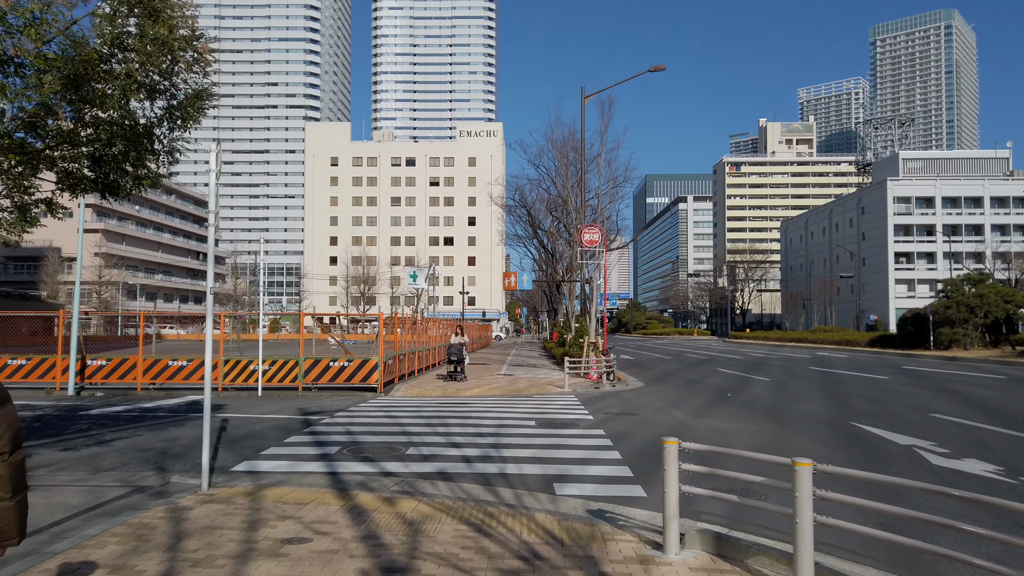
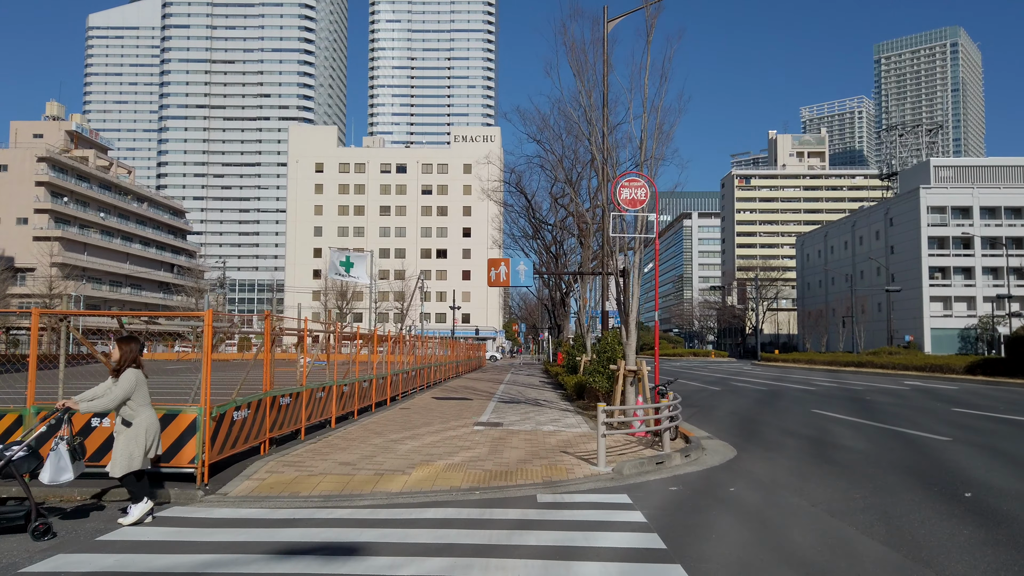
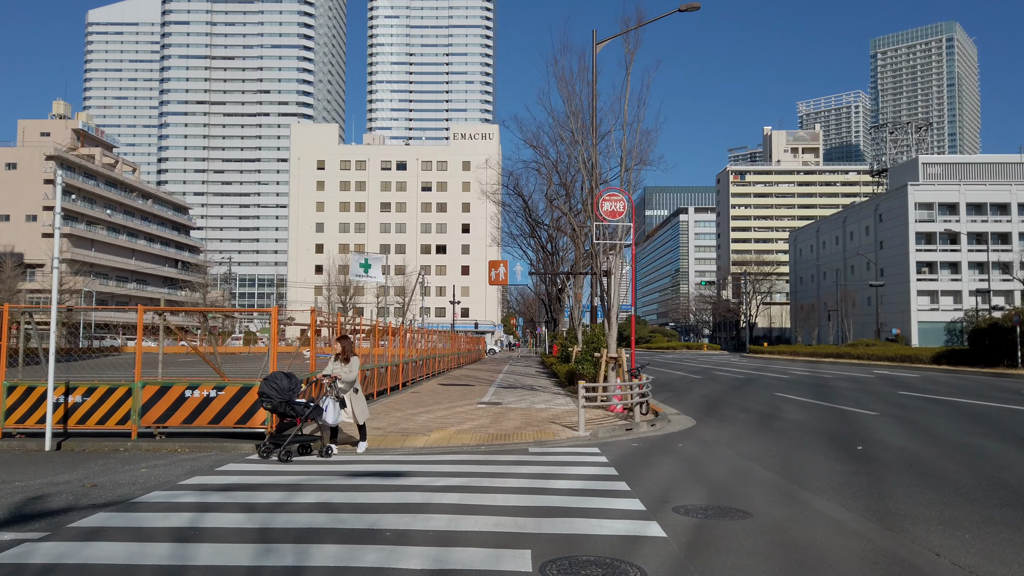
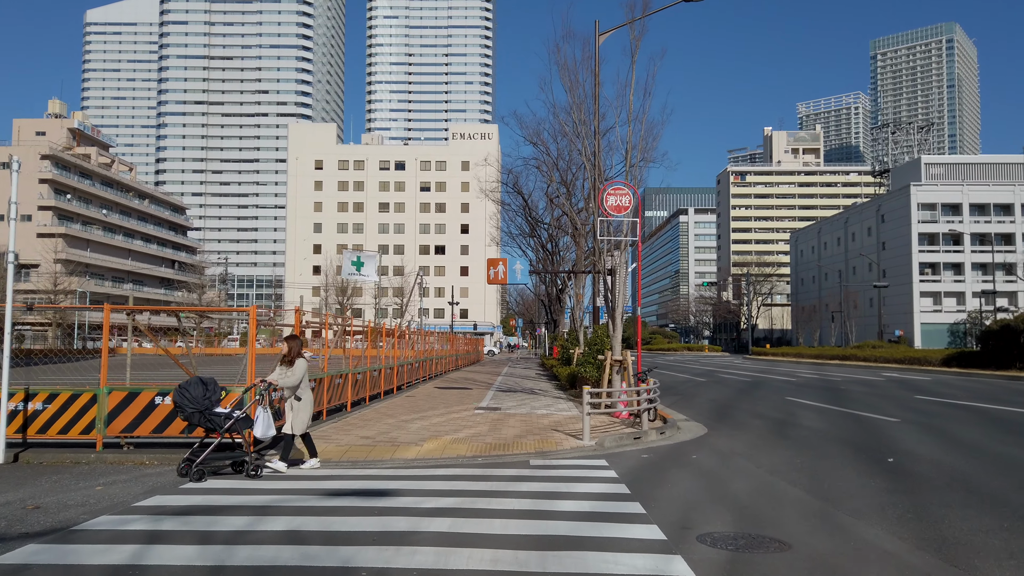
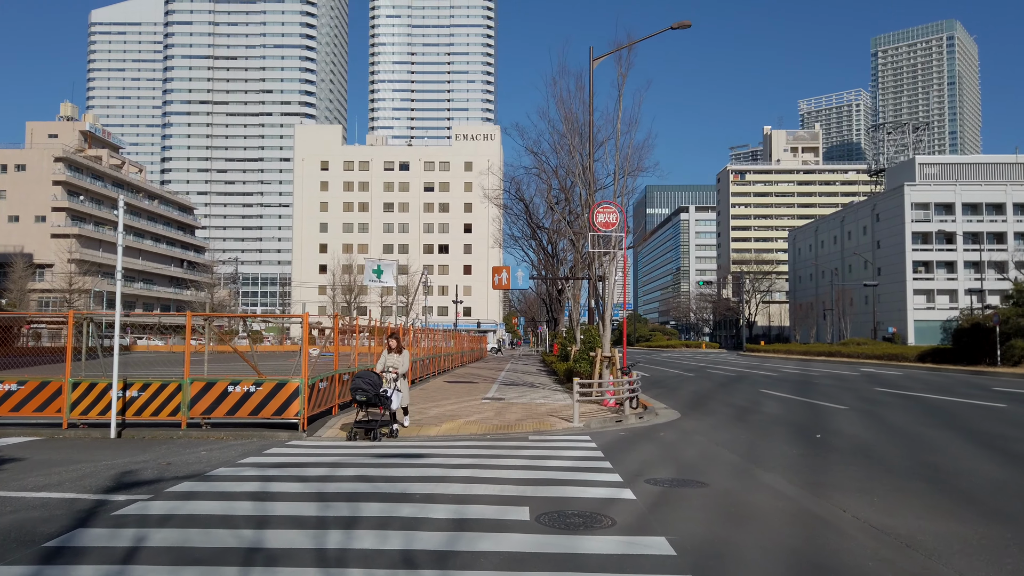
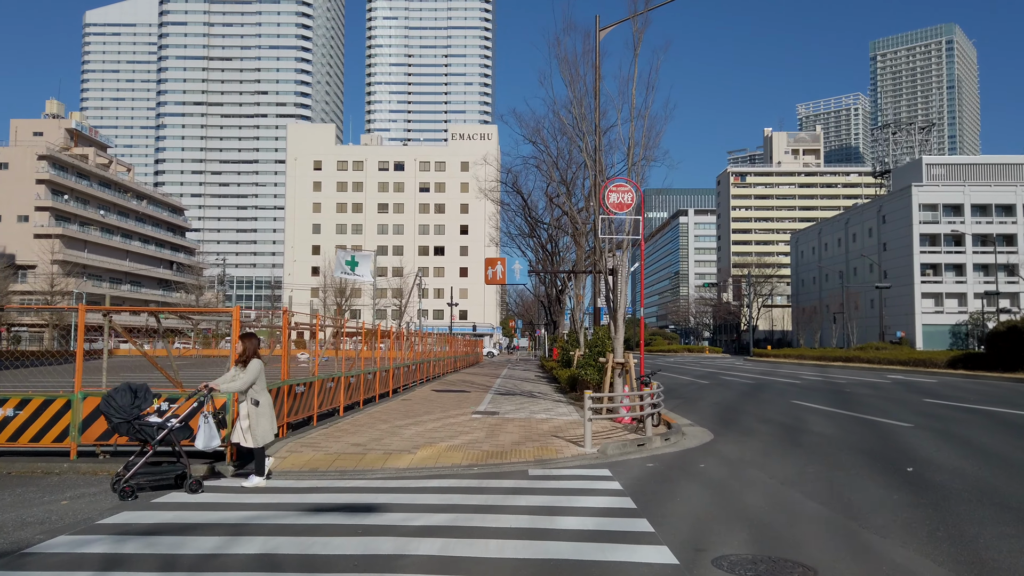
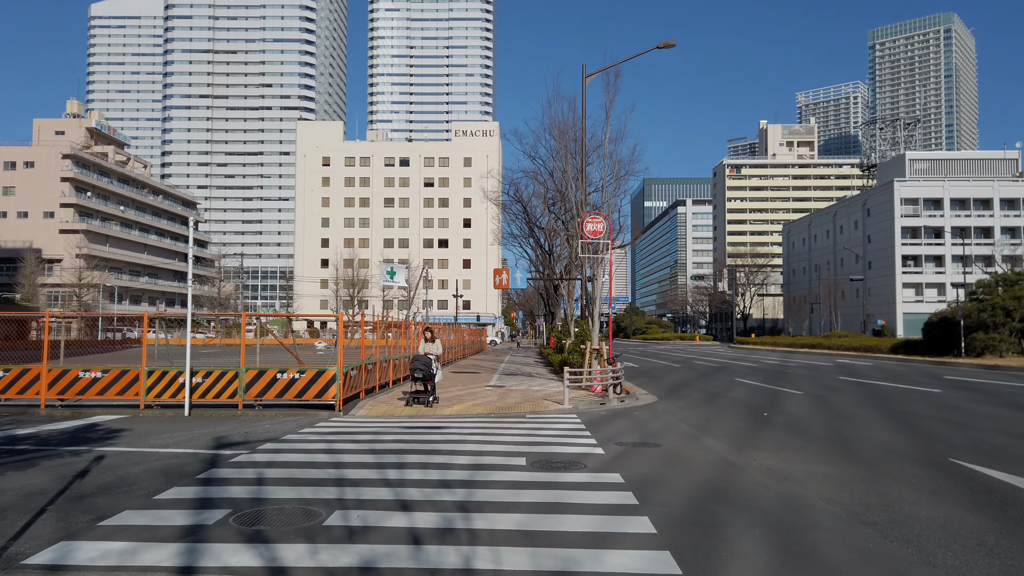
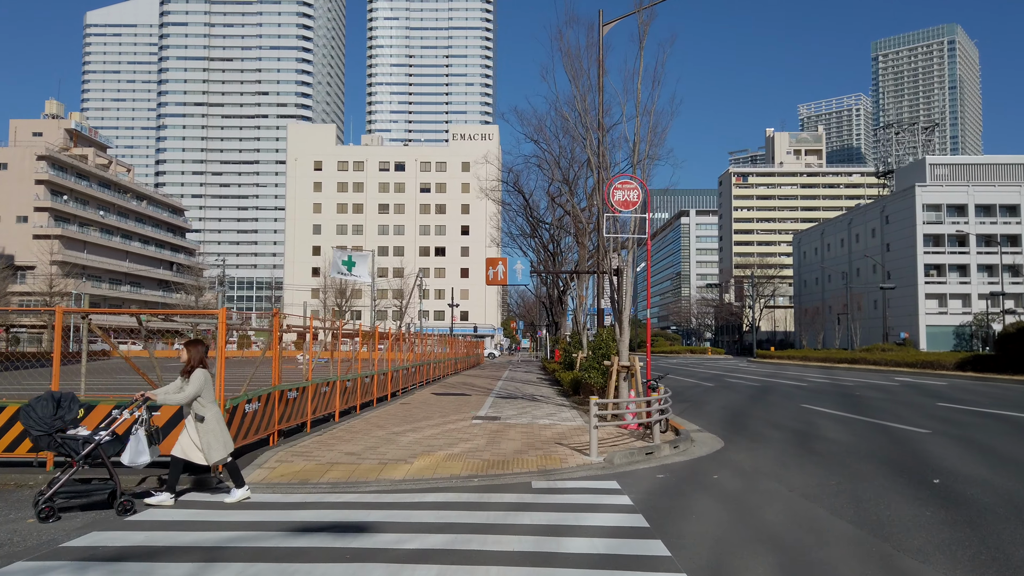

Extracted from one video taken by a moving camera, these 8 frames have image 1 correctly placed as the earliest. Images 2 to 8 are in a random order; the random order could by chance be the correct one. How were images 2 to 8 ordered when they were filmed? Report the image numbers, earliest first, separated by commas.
7, 5, 3, 4, 6, 8, 2
